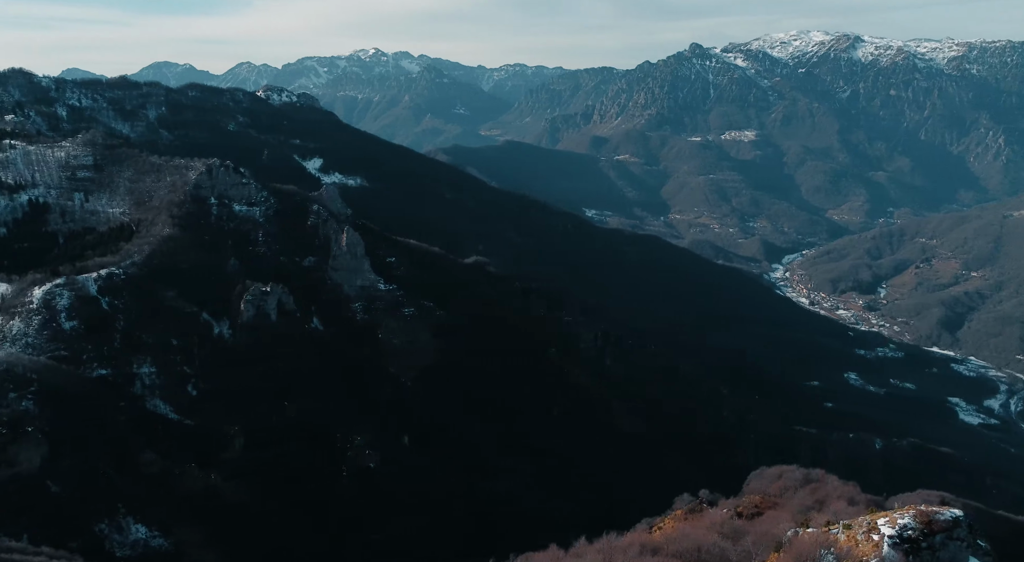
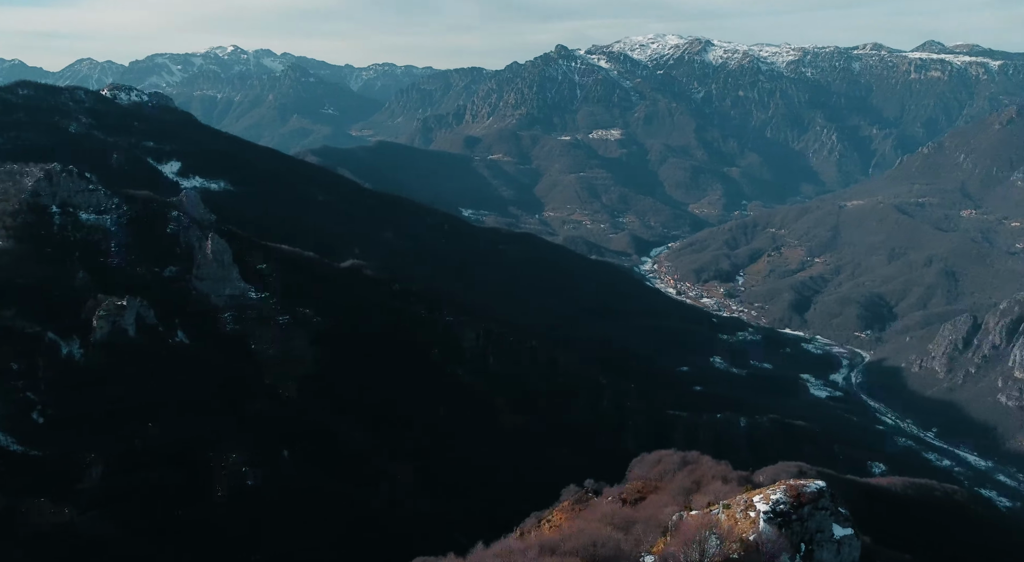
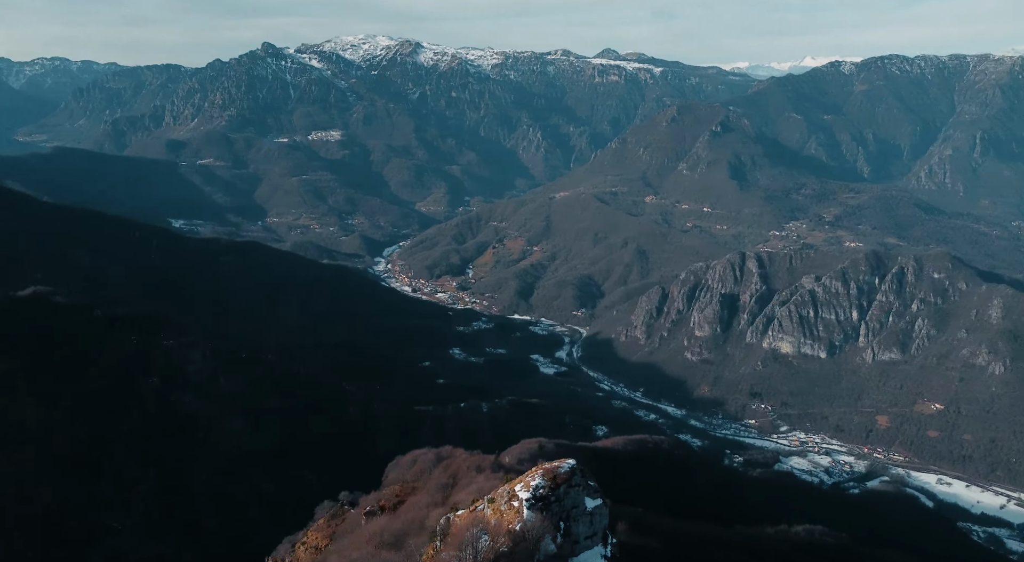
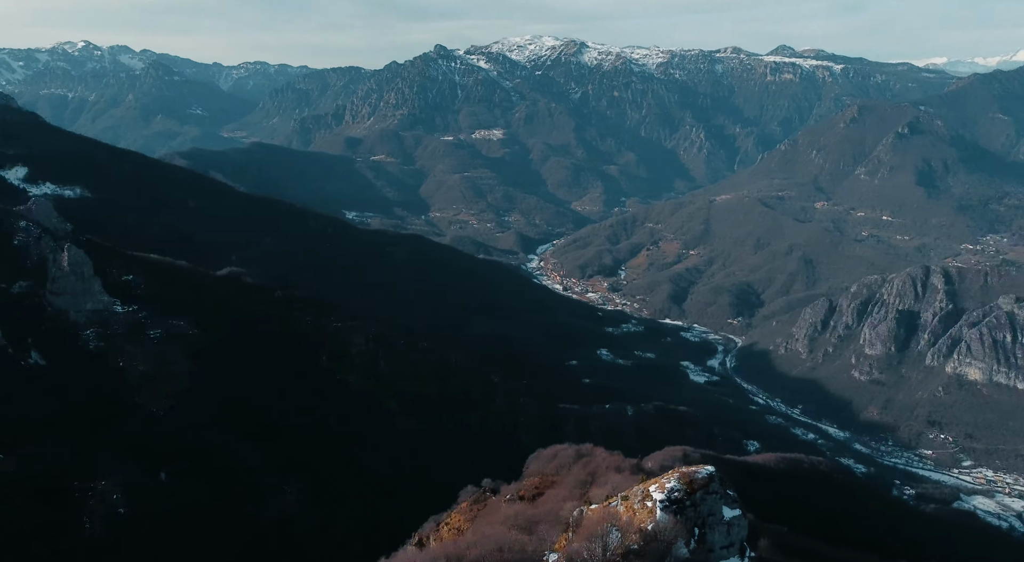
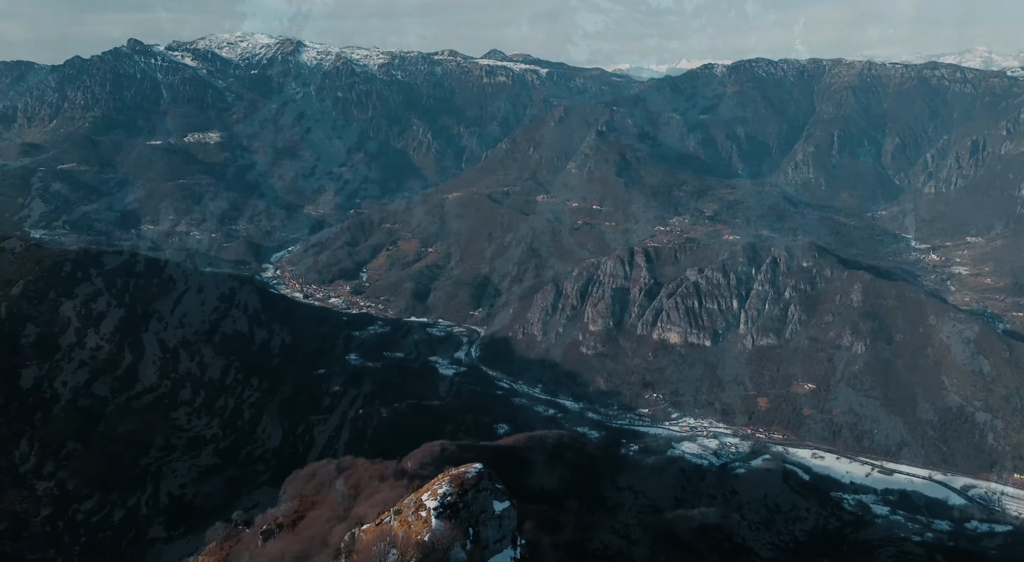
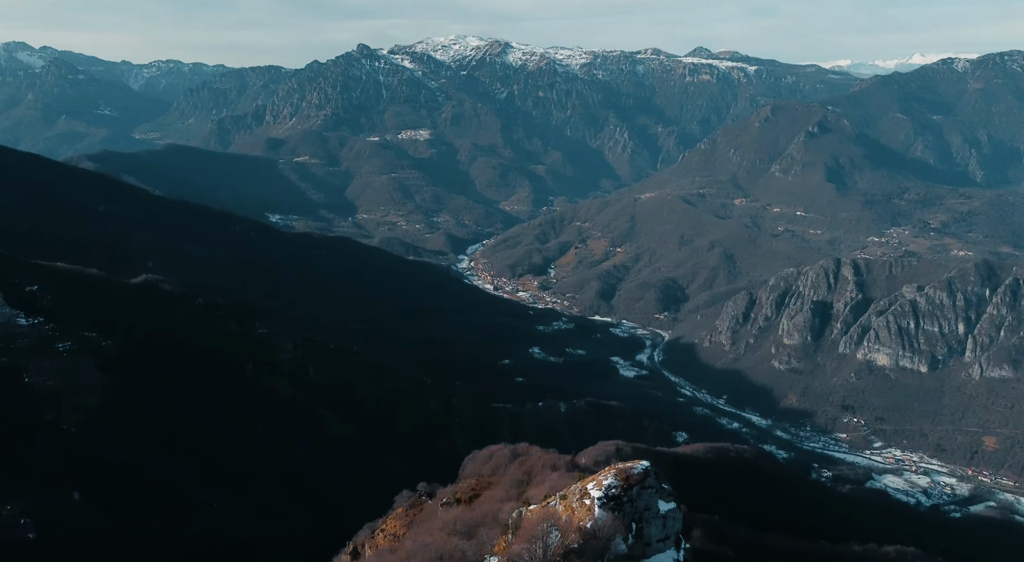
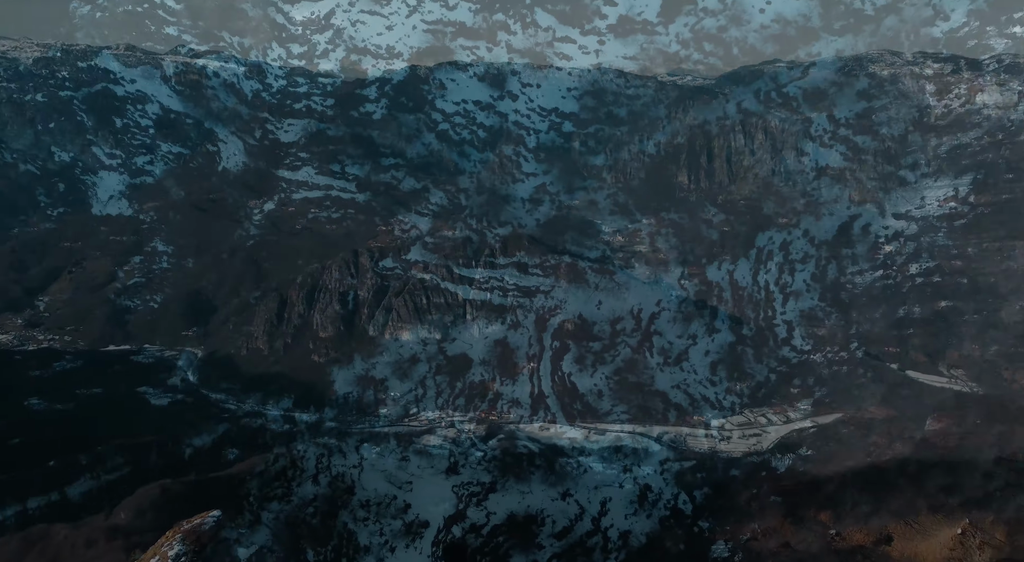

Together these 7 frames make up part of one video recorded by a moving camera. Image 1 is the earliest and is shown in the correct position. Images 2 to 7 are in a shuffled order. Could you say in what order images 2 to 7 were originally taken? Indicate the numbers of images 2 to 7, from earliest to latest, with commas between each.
2, 4, 6, 3, 5, 7
